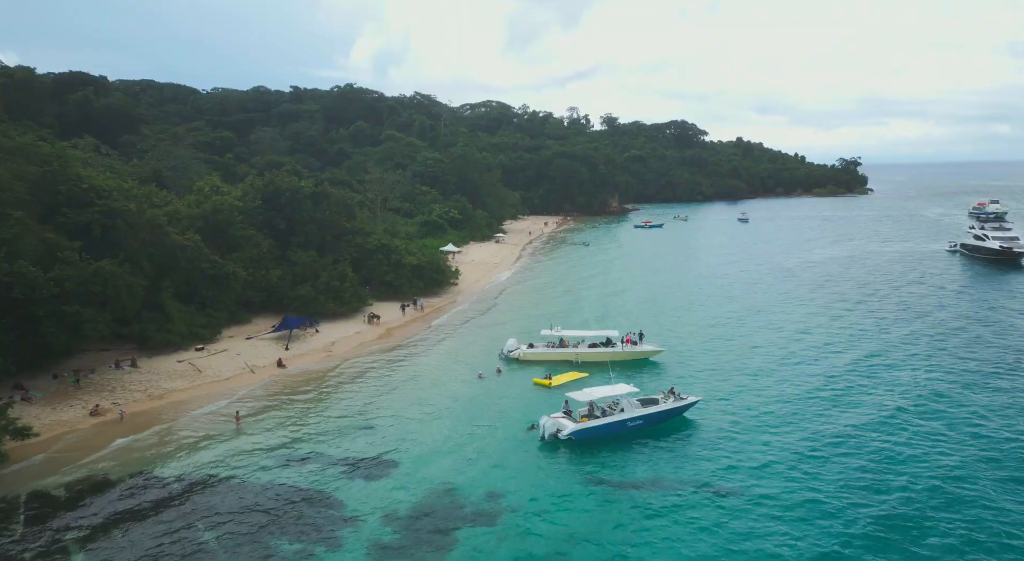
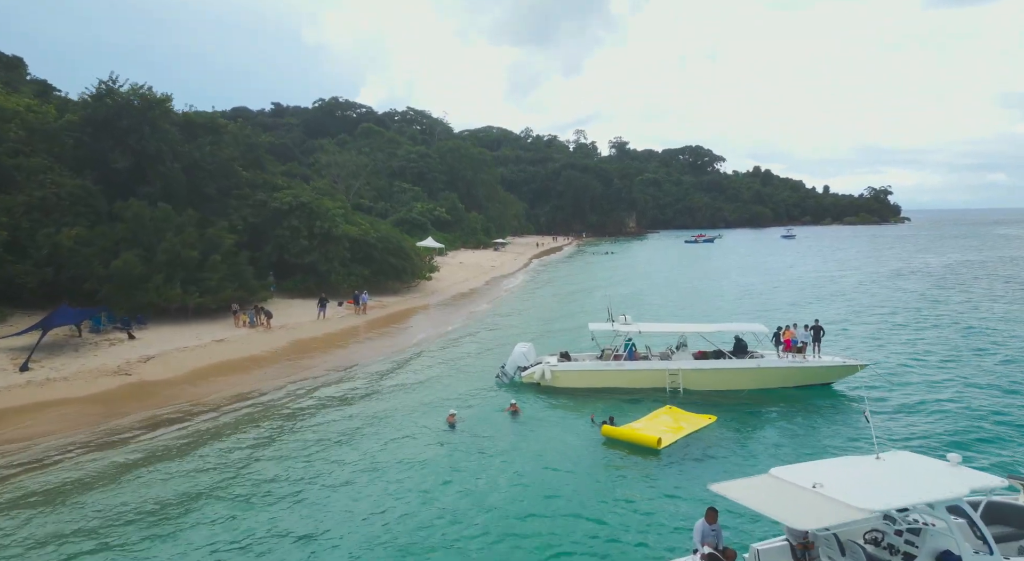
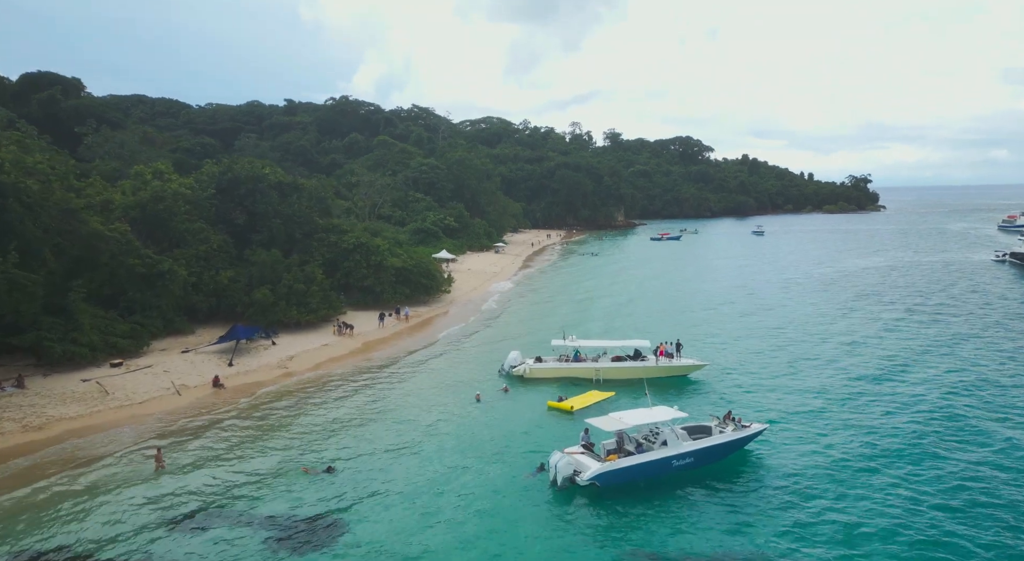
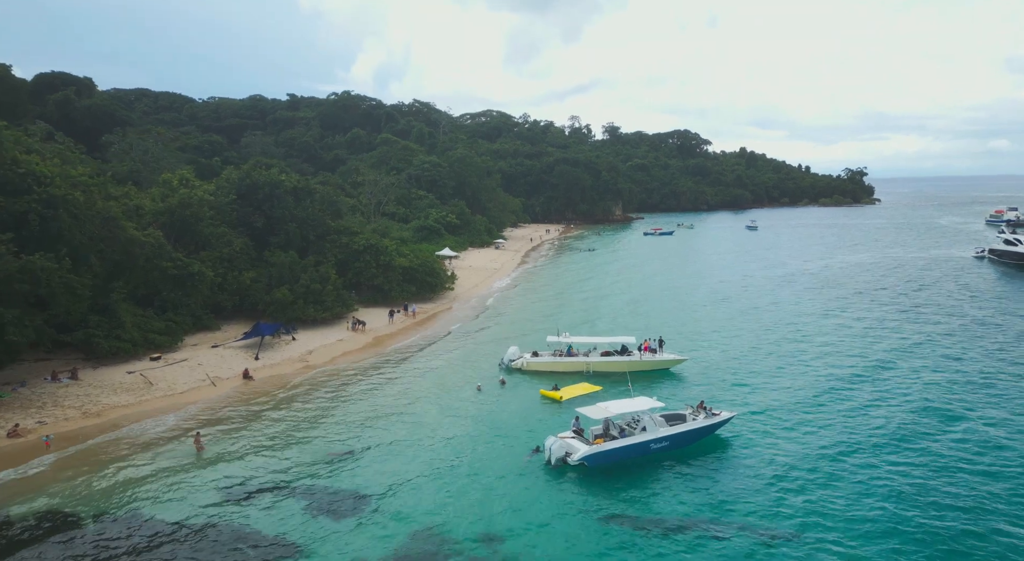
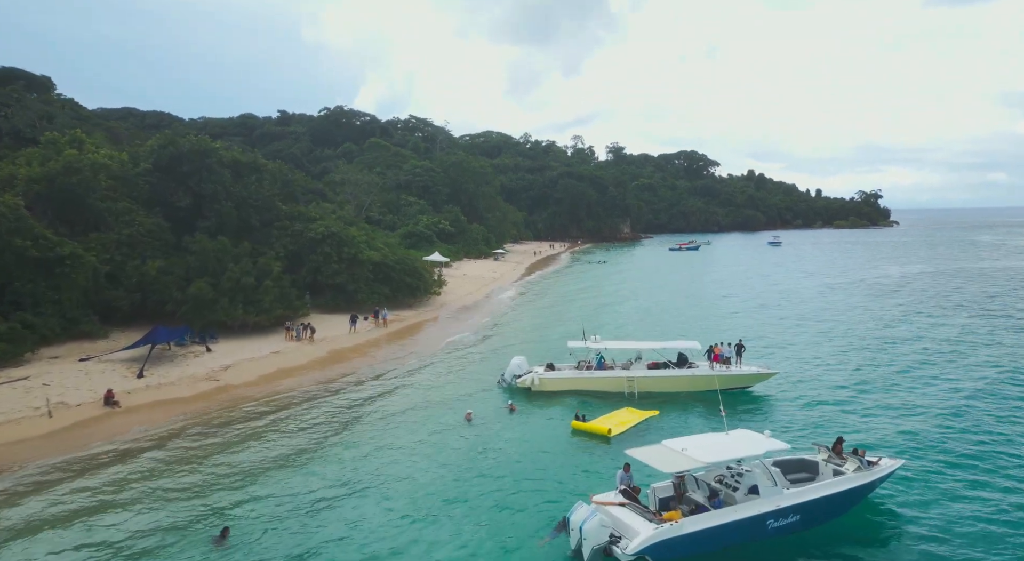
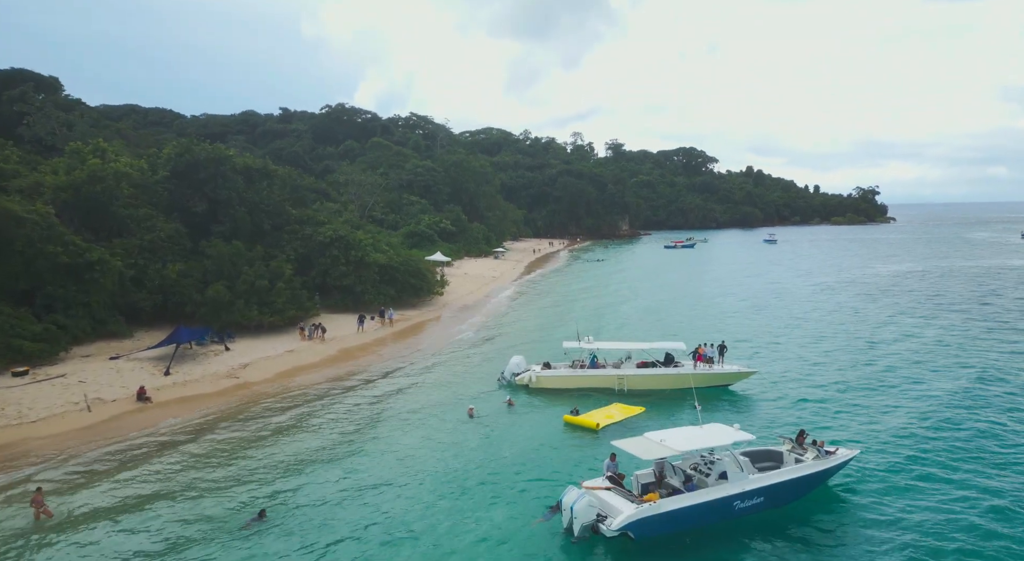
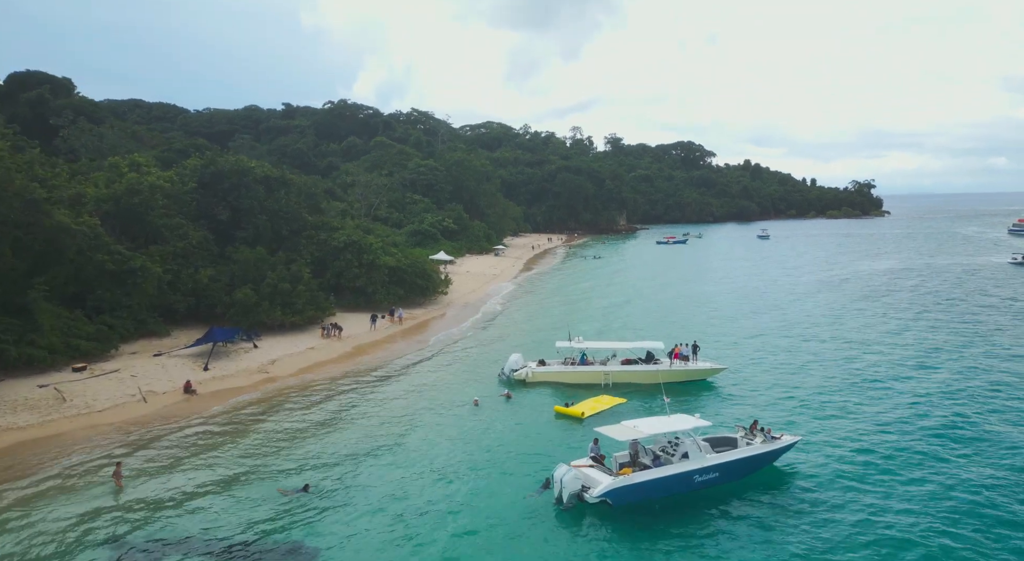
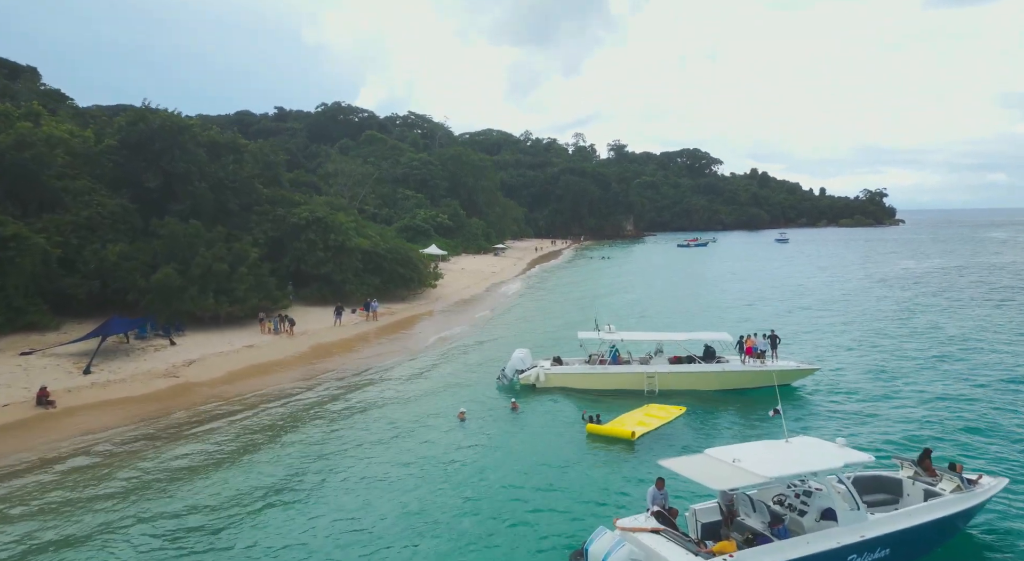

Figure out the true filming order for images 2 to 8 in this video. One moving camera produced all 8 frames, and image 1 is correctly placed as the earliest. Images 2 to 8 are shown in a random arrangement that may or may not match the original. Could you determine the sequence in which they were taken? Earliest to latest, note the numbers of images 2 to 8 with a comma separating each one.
4, 3, 7, 6, 5, 8, 2
